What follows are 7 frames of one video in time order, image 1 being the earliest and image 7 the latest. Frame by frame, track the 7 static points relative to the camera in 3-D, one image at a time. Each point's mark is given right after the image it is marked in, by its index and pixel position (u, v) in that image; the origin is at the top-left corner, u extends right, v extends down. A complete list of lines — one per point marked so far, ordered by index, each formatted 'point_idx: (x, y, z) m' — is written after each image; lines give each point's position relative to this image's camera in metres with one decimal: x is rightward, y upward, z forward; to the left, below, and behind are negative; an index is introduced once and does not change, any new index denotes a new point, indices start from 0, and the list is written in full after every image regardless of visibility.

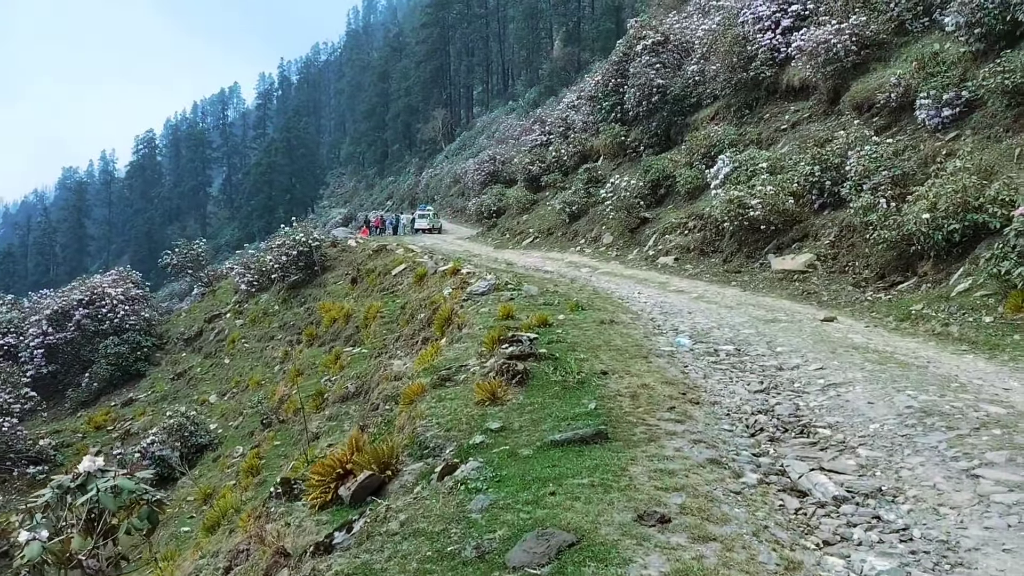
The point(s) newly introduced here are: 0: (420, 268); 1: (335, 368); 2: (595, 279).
0: (-1.8, +0.4, +16.6) m
1: (-2.9, -1.3, +14.1) m
2: (+1.4, +0.2, +14.7) m
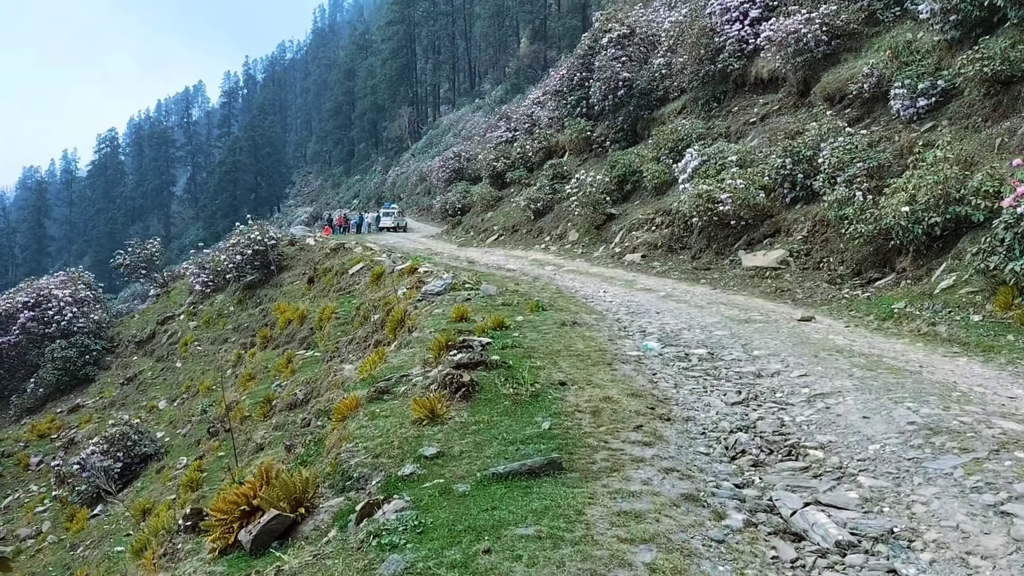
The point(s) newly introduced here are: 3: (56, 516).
0: (-2.5, +0.4, +15.8) m
1: (-3.5, -1.3, +13.3) m
2: (+0.8, +0.2, +14.0) m
3: (-7.1, -3.6, +13.5) m
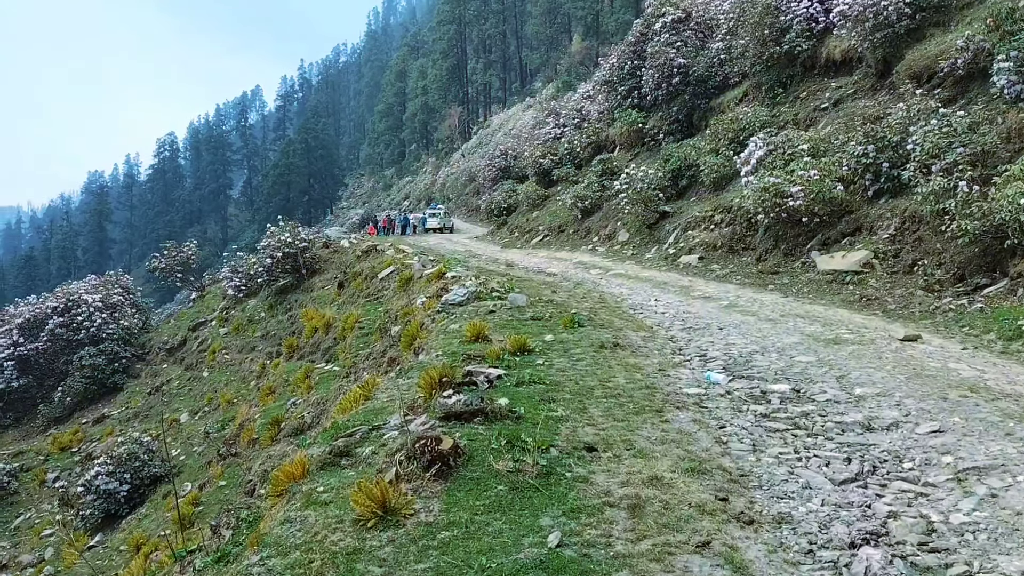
0: (-1.8, +0.3, +14.5) m
1: (-2.9, -1.4, +12.0) m
2: (+1.4, +0.1, +12.5) m
3: (-6.5, -3.7, +12.5) m
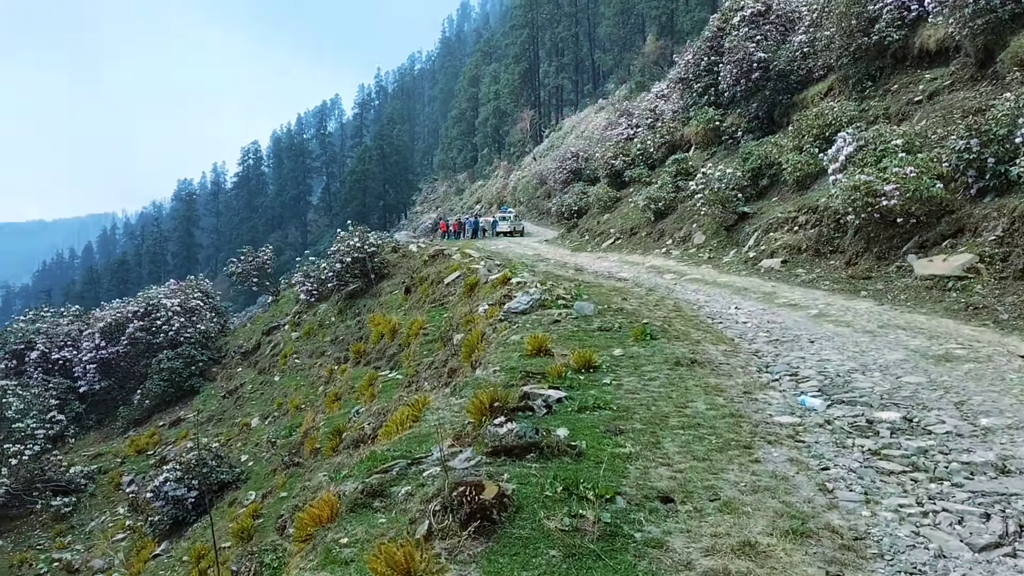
0: (-0.6, +0.2, +14.0) m
1: (-2.0, -1.5, +11.7) m
2: (+2.3, 0.0, +11.8) m
3: (-5.5, -3.8, +12.5) m
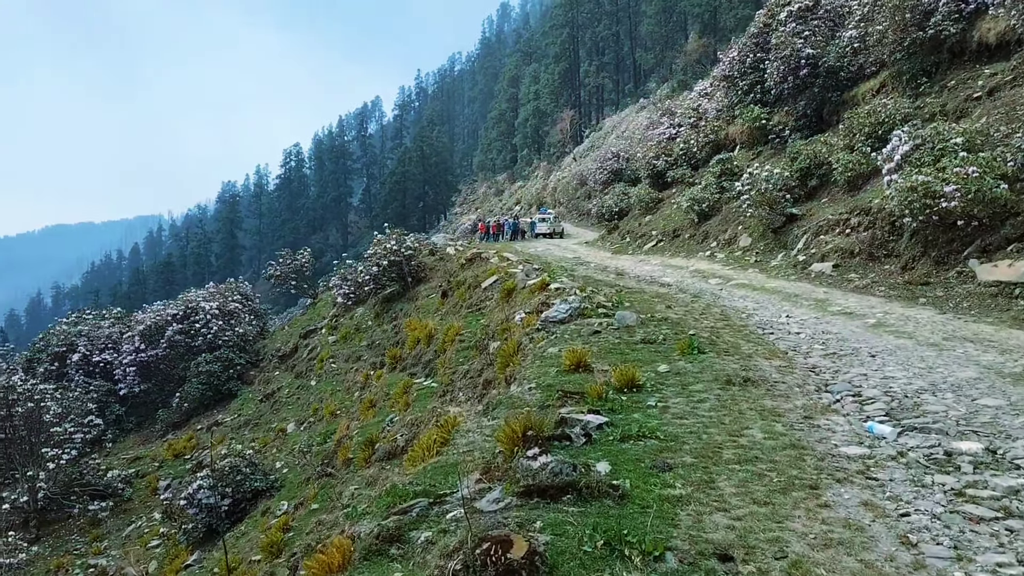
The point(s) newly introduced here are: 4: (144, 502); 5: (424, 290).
0: (0.0, +0.1, +13.7) m
1: (-1.5, -1.6, +11.4) m
2: (+2.8, -0.1, +11.3) m
3: (-5.0, -3.8, +12.3) m
4: (-6.6, -3.8, +15.4) m
5: (-1.9, 0.0, +18.7) m
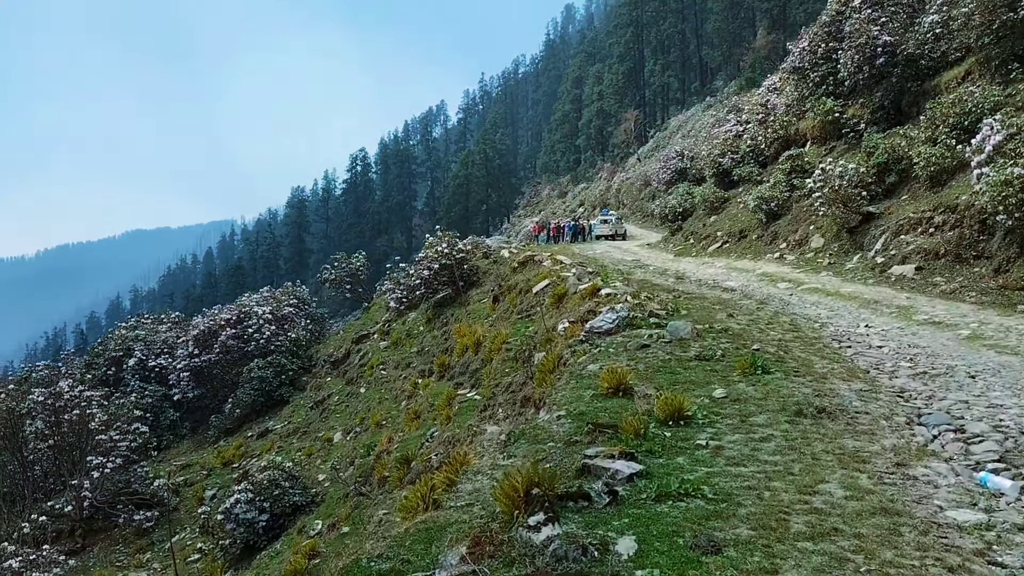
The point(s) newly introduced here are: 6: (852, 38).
0: (+0.7, +0.1, +12.9) m
1: (-0.9, -1.6, +10.7) m
2: (+3.4, -0.1, +10.3) m
3: (-4.3, -3.9, +11.9) m
4: (-5.6, -3.9, +15.0) m
5: (-0.8, -0.1, +18.0) m
6: (+7.8, +5.7, +19.8) m
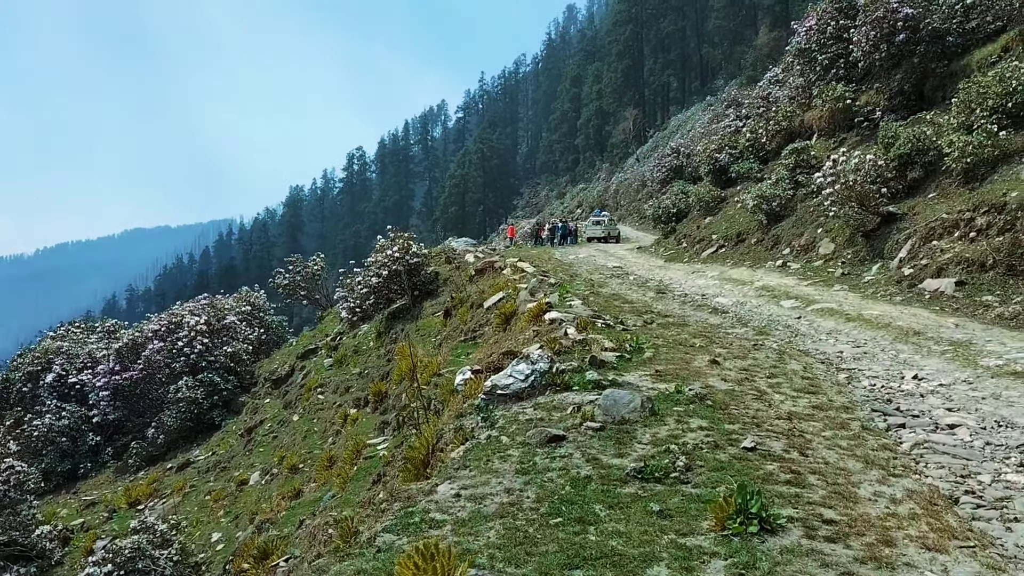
0: (0.0, -0.1, +10.3) m
1: (-1.7, -1.8, +8.2) m
2: (+2.7, -0.4, +7.7) m
3: (-5.1, -4.1, +9.3) m
4: (-6.4, -4.1, +12.5) m
5: (-1.5, -0.3, +15.4) m
6: (+7.1, +5.5, +17.2) m
